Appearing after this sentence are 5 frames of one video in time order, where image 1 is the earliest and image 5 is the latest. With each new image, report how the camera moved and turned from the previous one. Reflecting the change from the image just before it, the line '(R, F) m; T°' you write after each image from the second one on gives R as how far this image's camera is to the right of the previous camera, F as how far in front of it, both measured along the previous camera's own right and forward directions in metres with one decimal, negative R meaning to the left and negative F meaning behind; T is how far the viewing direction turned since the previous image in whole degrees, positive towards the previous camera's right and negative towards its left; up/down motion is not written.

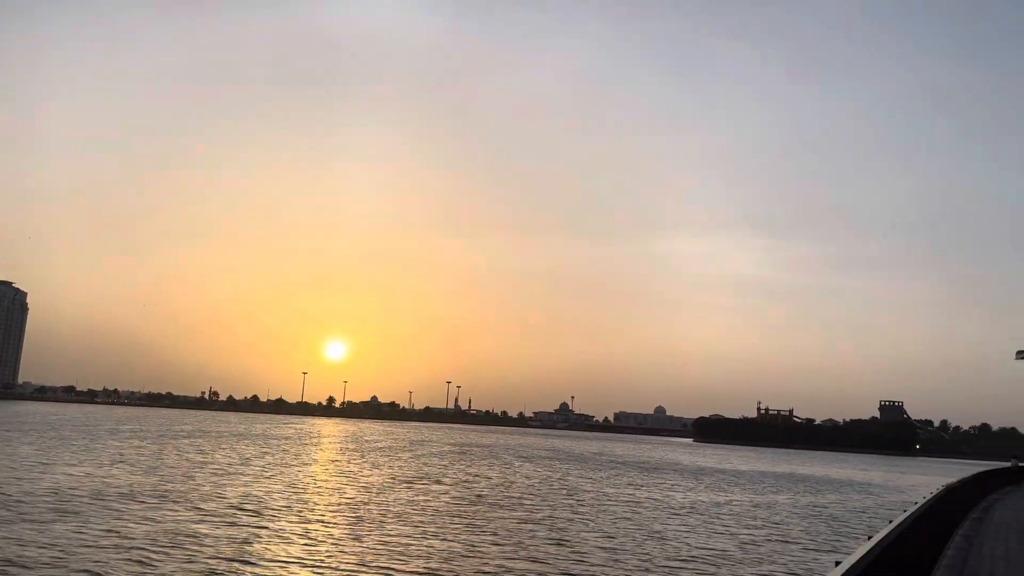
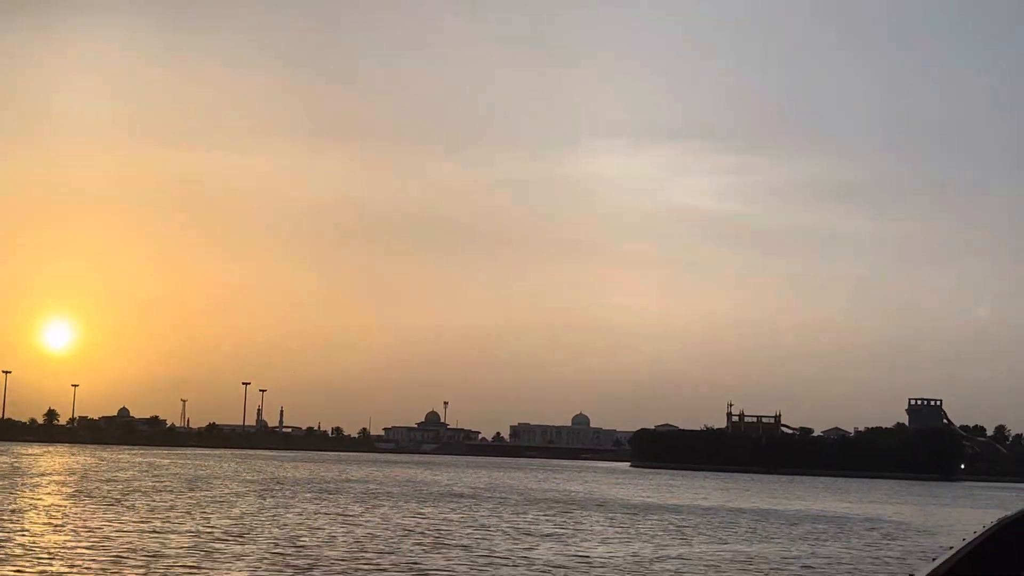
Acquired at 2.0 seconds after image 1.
(+8.2, +26.1) m; -2°
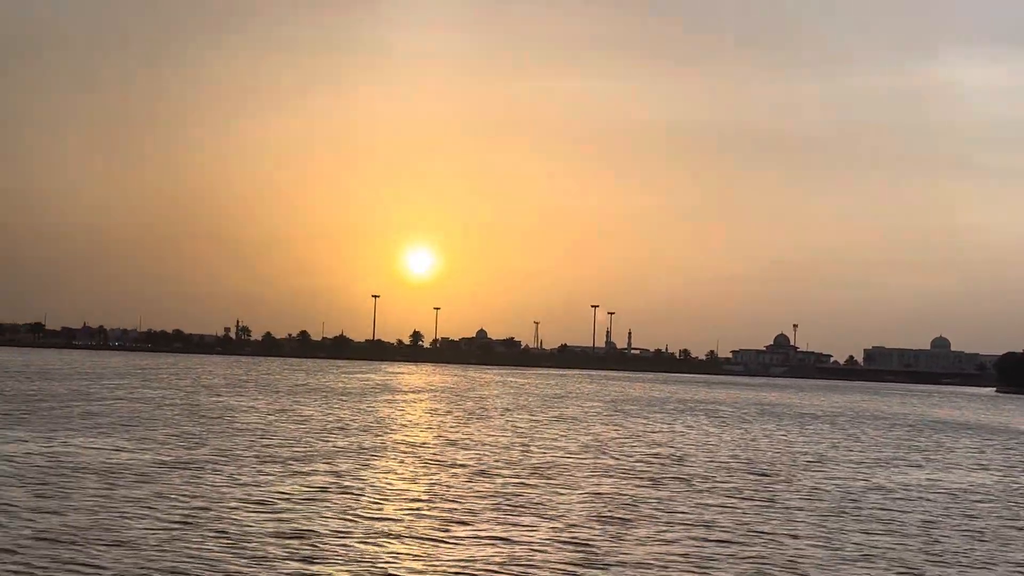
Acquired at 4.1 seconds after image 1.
(-0.9, -0.1) m; -15°
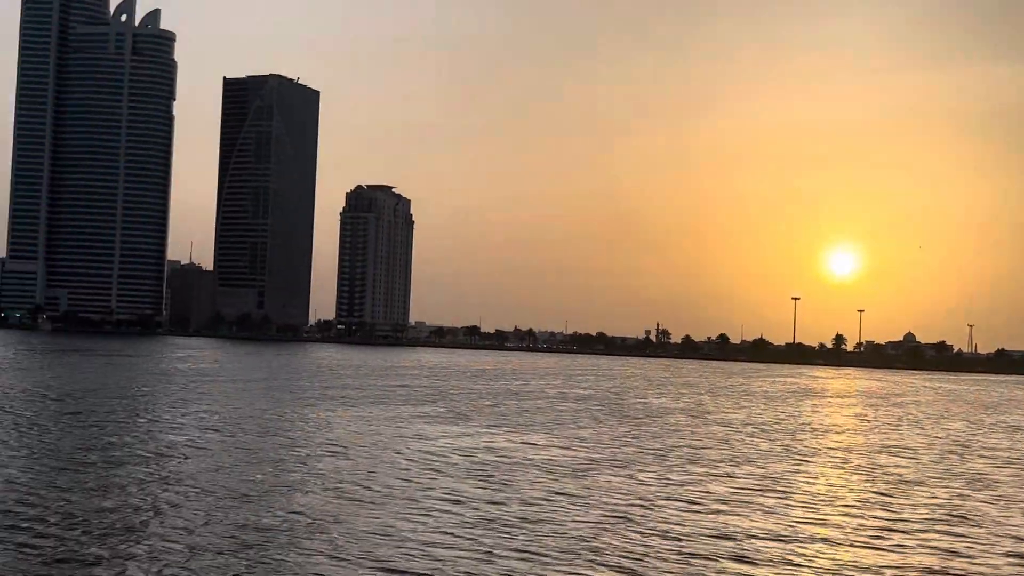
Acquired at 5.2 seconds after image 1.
(-0.9, +0.1) m; -18°
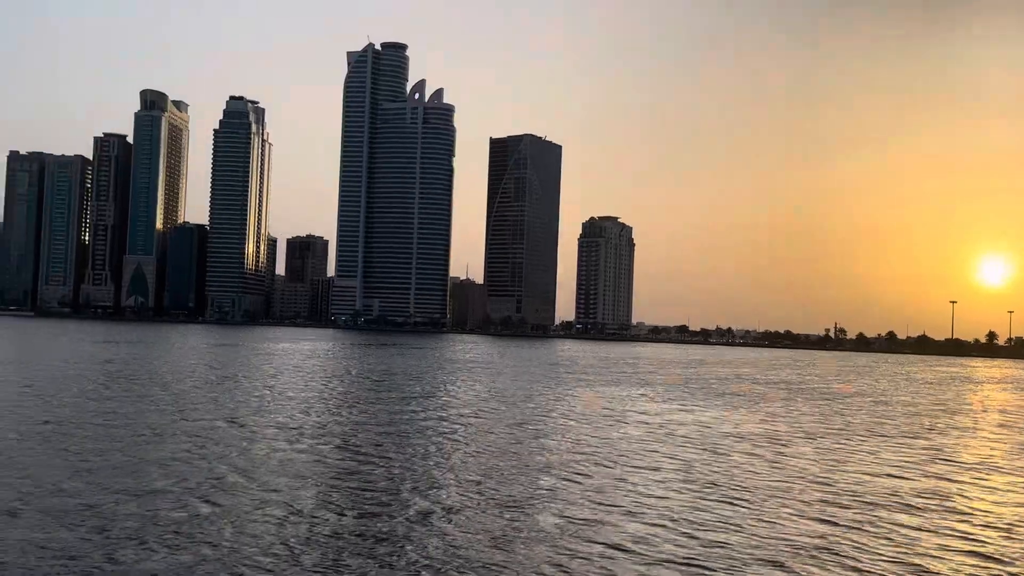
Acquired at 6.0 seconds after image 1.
(+0.5, -12.4) m; -10°
